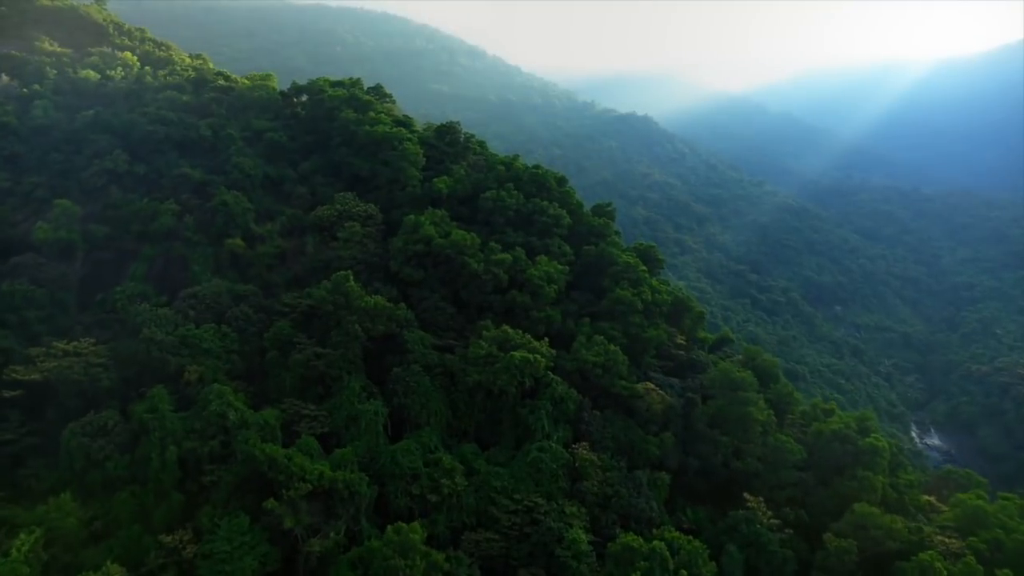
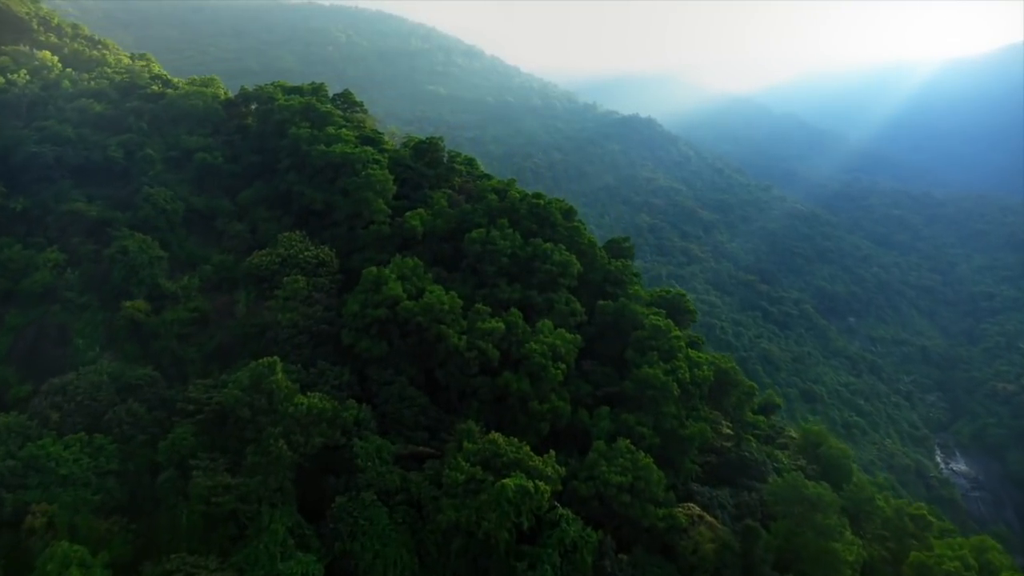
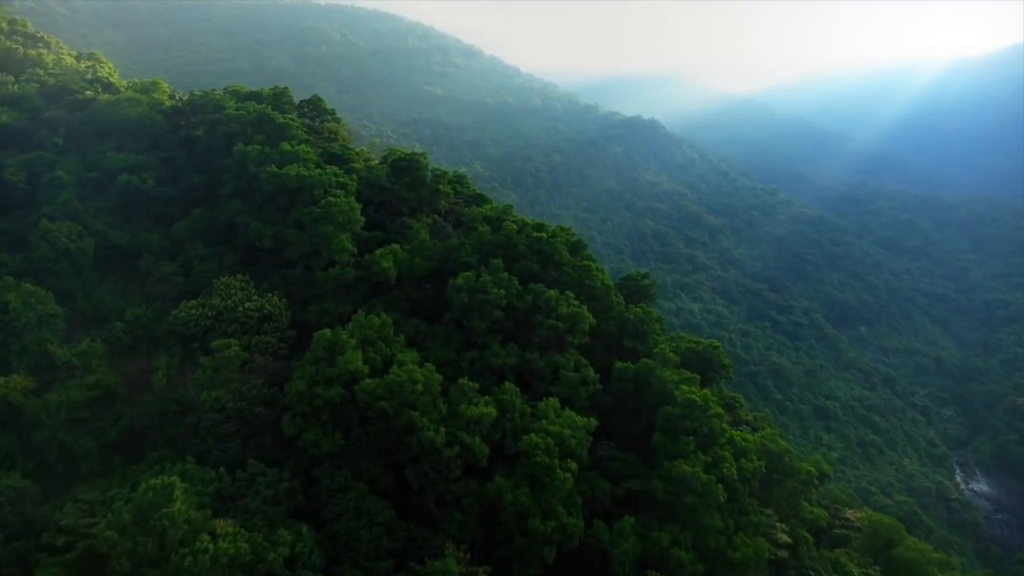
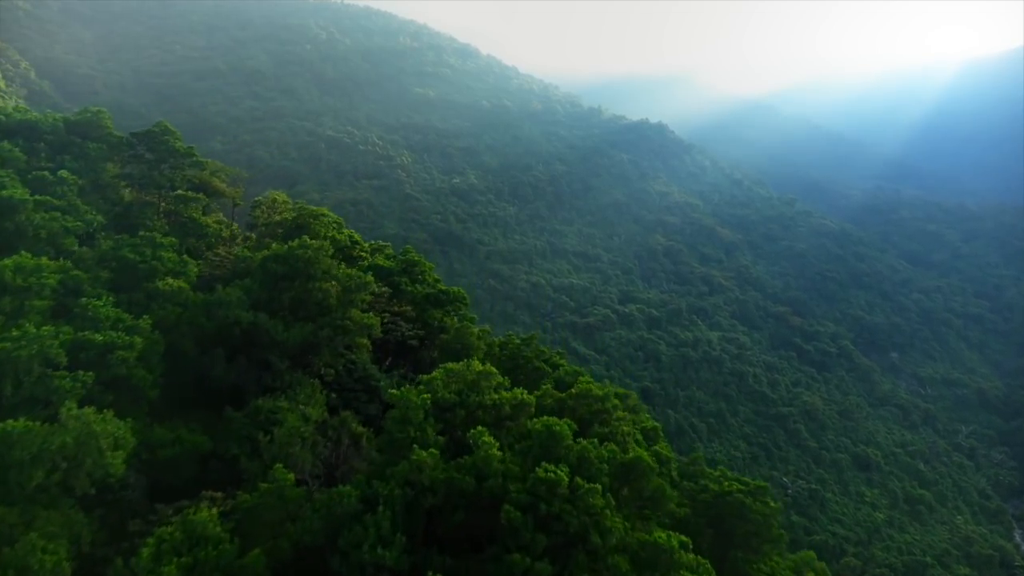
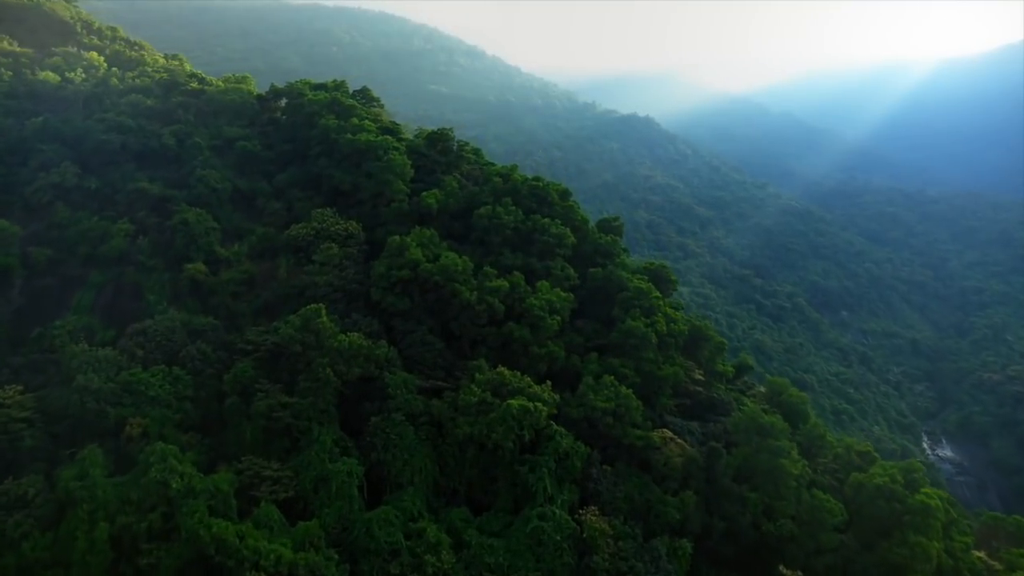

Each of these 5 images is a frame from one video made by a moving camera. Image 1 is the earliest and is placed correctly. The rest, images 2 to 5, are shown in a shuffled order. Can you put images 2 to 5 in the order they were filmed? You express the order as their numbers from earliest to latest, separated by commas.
5, 2, 3, 4
